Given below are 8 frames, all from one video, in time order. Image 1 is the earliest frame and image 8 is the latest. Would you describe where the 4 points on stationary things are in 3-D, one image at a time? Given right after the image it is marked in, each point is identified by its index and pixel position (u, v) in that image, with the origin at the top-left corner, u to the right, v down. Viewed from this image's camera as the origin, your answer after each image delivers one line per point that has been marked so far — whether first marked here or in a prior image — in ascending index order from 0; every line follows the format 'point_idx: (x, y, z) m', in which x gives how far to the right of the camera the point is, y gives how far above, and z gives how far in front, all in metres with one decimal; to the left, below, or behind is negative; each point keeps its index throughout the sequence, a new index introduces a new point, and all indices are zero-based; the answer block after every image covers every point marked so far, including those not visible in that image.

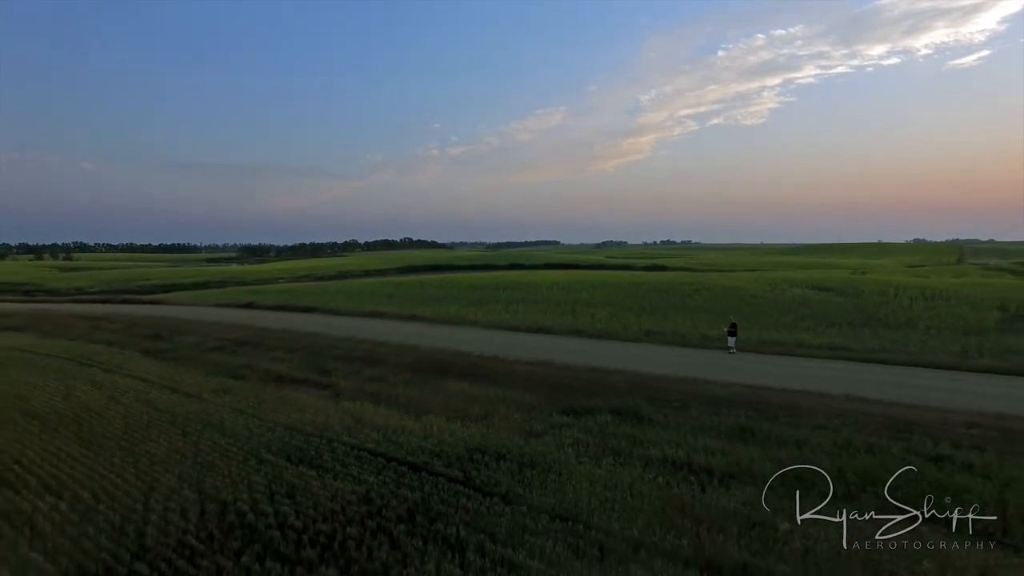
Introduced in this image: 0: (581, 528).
0: (+0.6, -2.2, +8.6) m
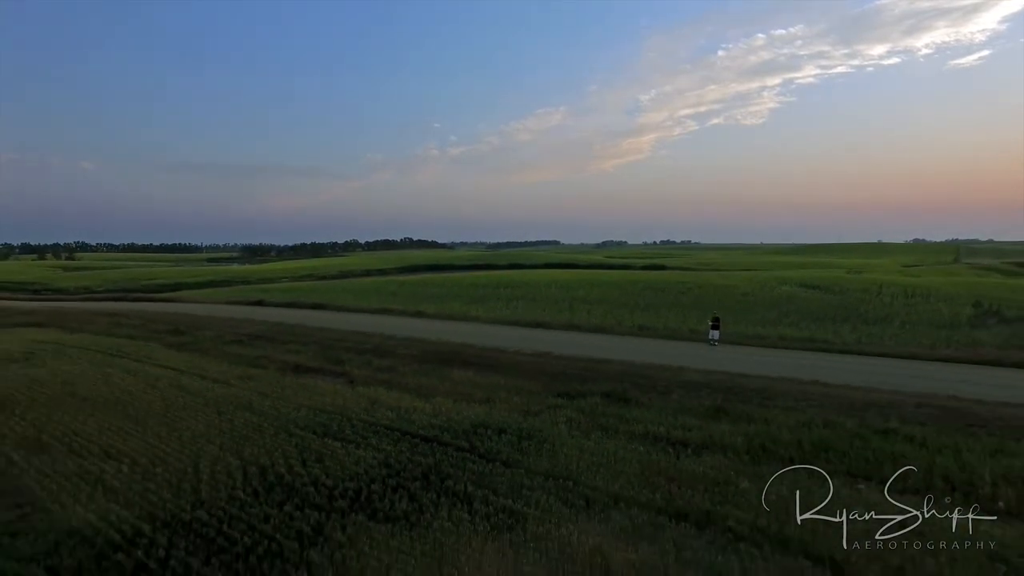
0: (+0.6, -2.1, +10.1) m
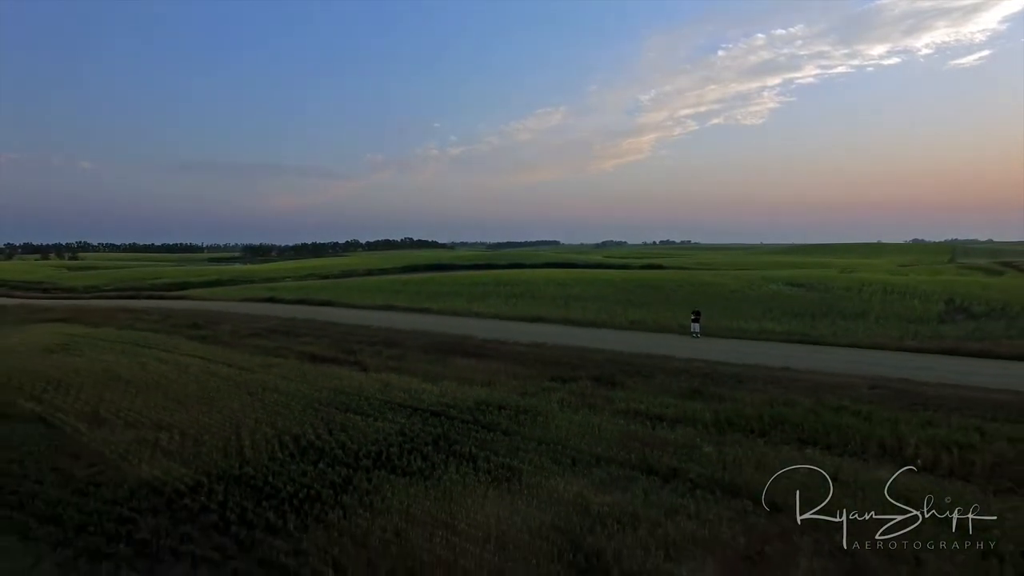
0: (+0.6, -2.0, +11.9) m
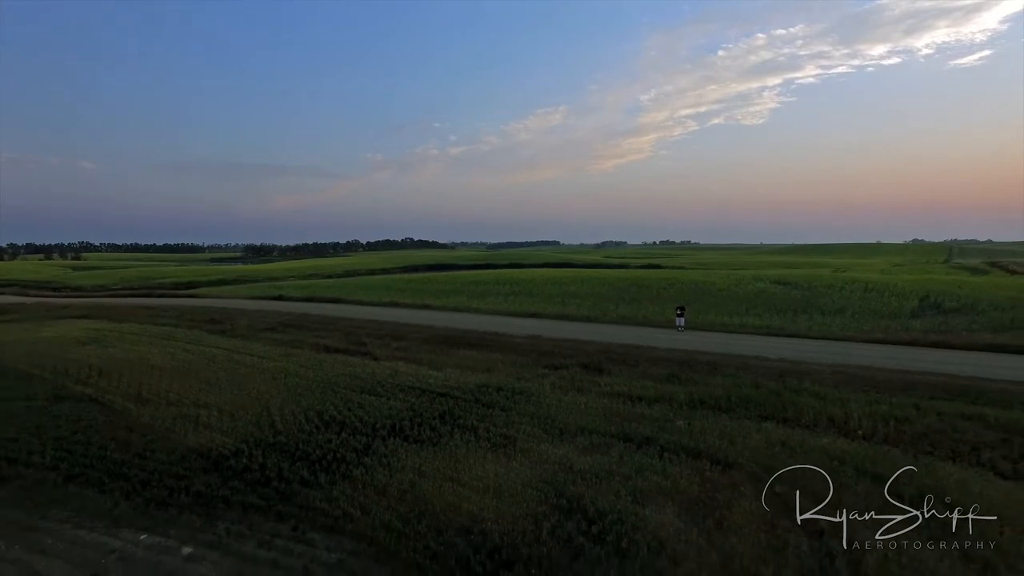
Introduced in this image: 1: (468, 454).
0: (+0.5, -2.0, +13.8) m
1: (-0.6, -2.2, +12.0) m
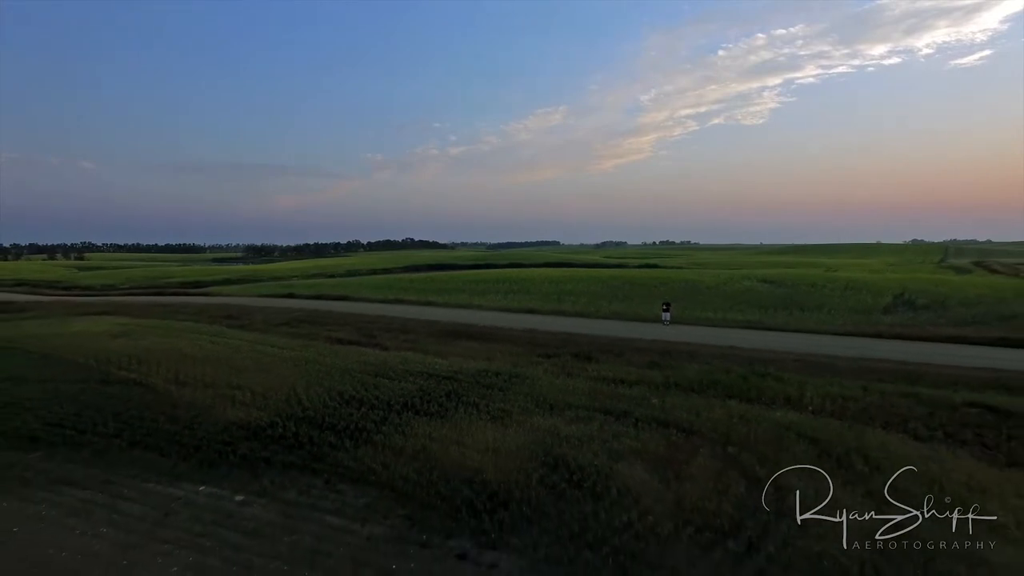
0: (+0.5, -1.9, +15.8) m
1: (-0.6, -2.1, +14.1) m
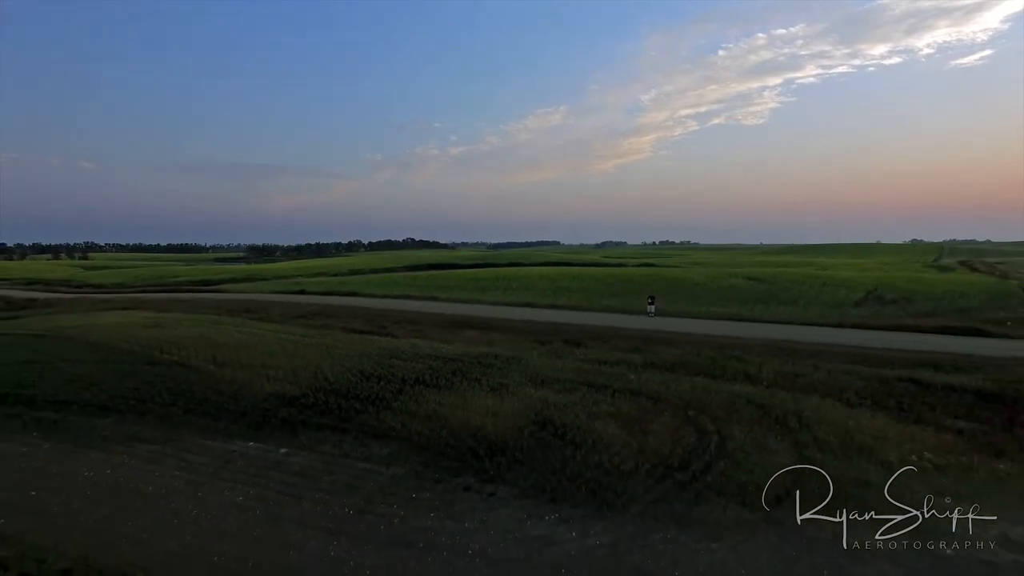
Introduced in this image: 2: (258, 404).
0: (+0.4, -1.7, +18.3) m
1: (-0.7, -1.9, +16.6) m
2: (-4.6, -2.1, +16.6) m
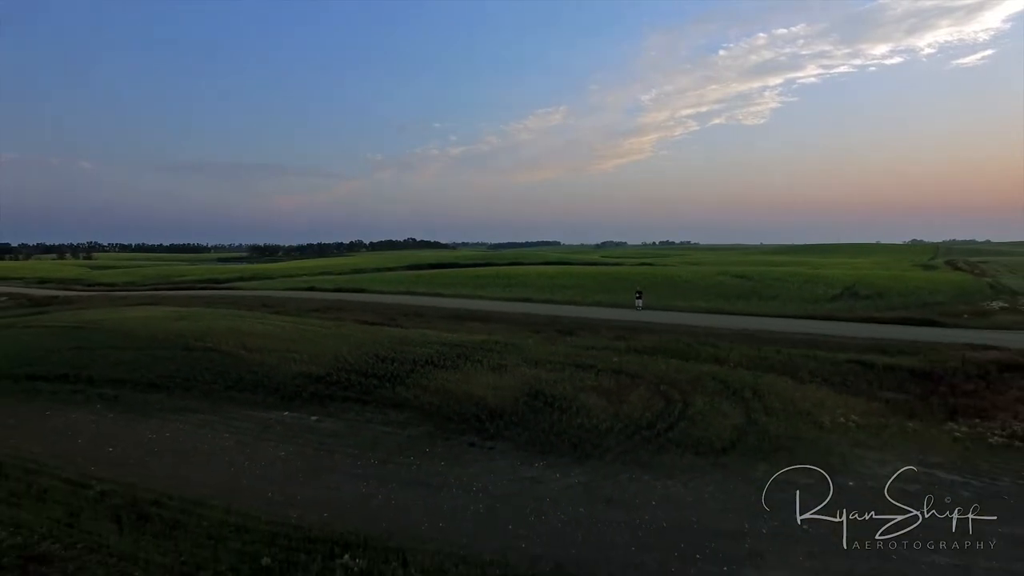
0: (+0.4, -1.6, +20.8) m
1: (-0.7, -1.8, +19.1) m
2: (-4.7, -1.9, +19.1) m
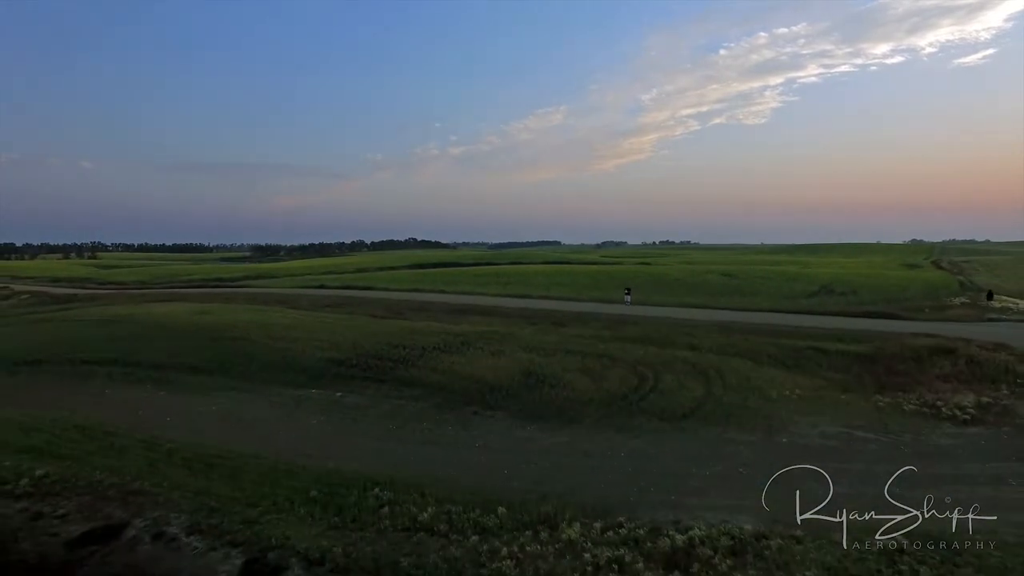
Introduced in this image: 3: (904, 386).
0: (+0.3, -1.5, +23.5) m
1: (-0.8, -1.6, +21.7) m
2: (-4.7, -1.8, +21.8) m
3: (+7.4, -1.8, +17.3) m
